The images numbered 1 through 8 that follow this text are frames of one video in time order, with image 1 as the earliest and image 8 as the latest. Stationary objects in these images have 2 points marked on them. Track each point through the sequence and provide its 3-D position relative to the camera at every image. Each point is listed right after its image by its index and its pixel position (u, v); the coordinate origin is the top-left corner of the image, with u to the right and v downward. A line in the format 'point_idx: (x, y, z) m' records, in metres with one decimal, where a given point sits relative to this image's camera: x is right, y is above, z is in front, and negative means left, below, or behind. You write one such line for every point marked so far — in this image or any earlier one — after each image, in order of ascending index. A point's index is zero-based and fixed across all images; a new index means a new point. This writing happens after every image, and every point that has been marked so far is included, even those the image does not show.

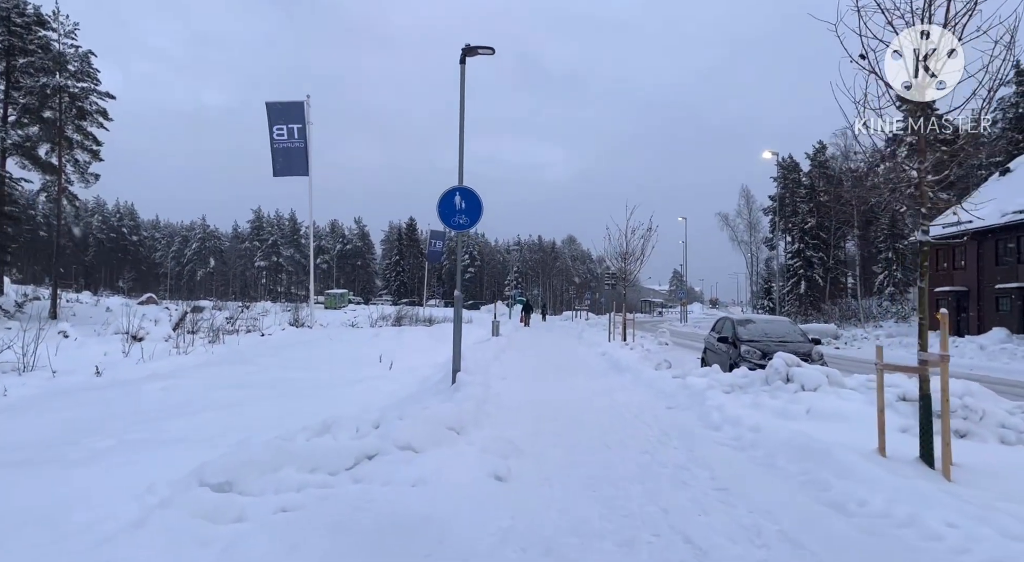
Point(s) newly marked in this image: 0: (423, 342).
0: (-2.4, -1.6, +18.9) m
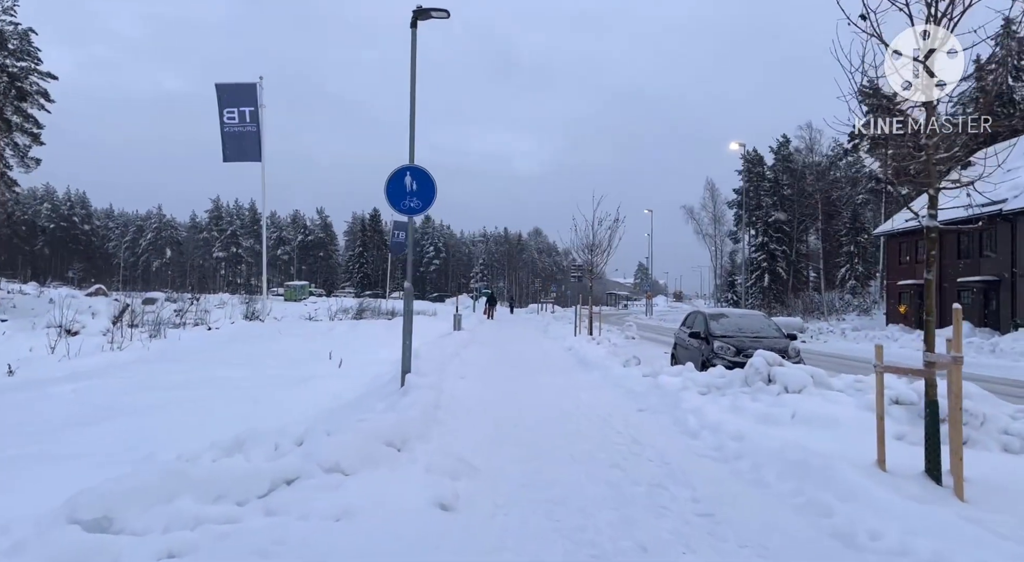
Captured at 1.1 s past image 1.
0: (-3.4, -1.4, +17.8) m
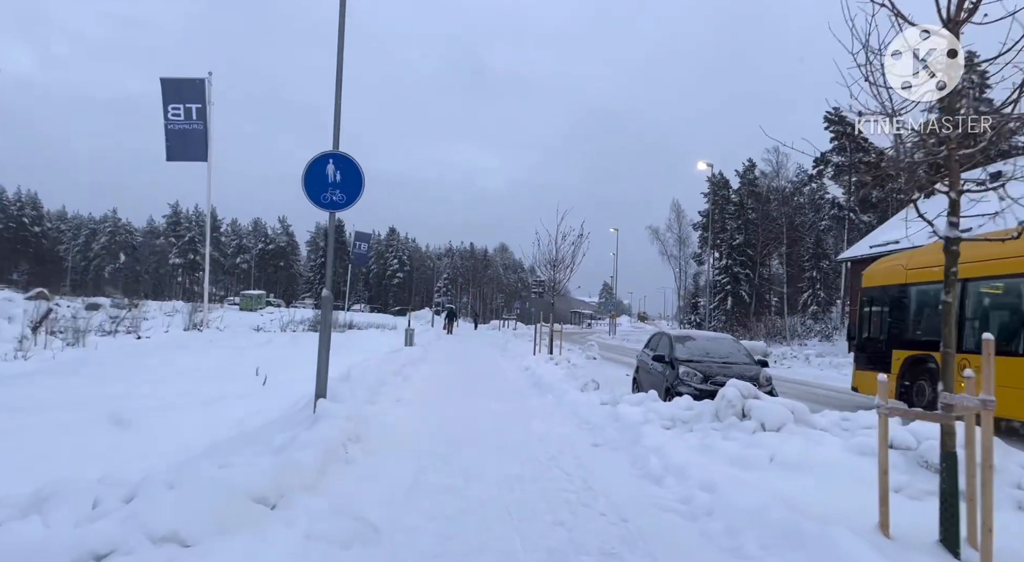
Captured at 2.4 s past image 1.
0: (-4.5, -1.6, +16.4) m
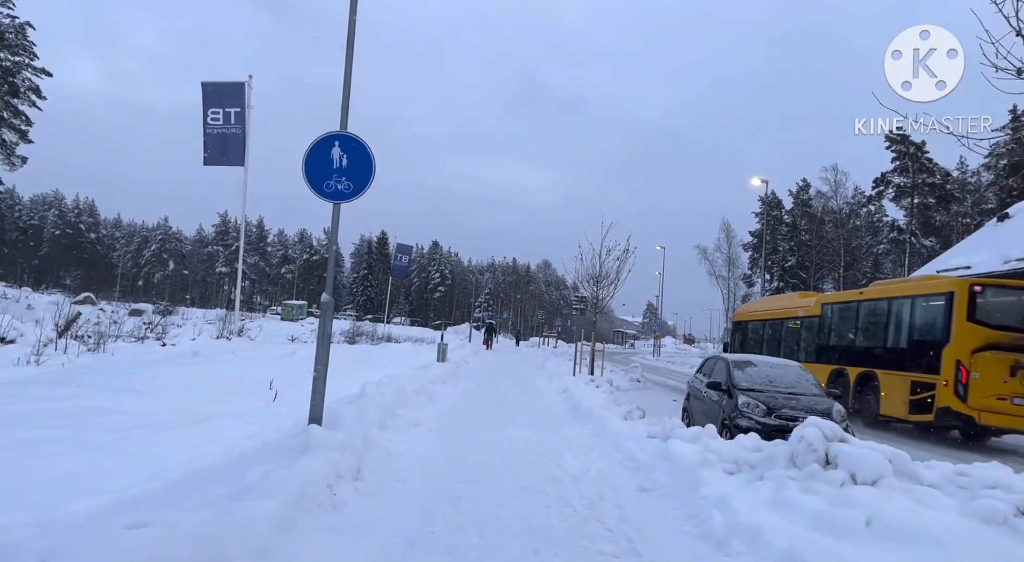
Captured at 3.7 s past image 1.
0: (-3.7, -1.8, +15.4) m
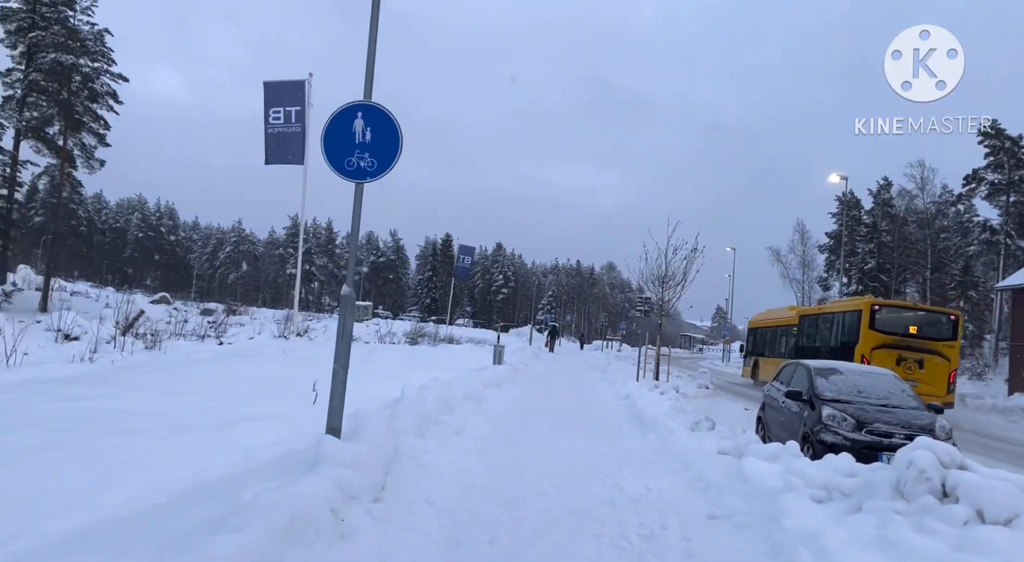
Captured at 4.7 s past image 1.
0: (-2.4, -1.8, +14.9) m
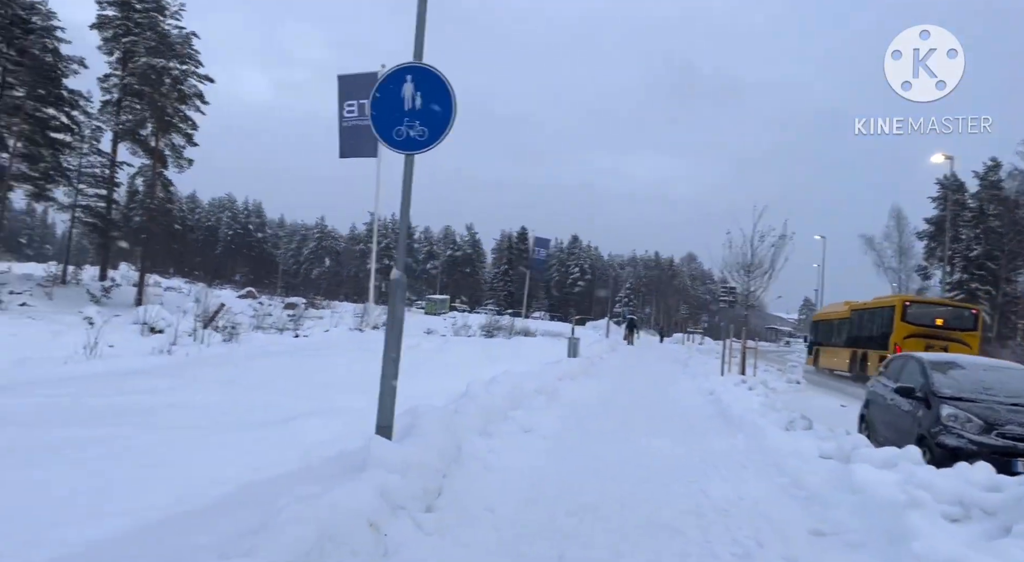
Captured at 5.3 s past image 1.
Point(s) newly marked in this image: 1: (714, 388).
0: (-0.8, -1.6, +14.5) m
1: (+4.4, -2.3, +14.8) m
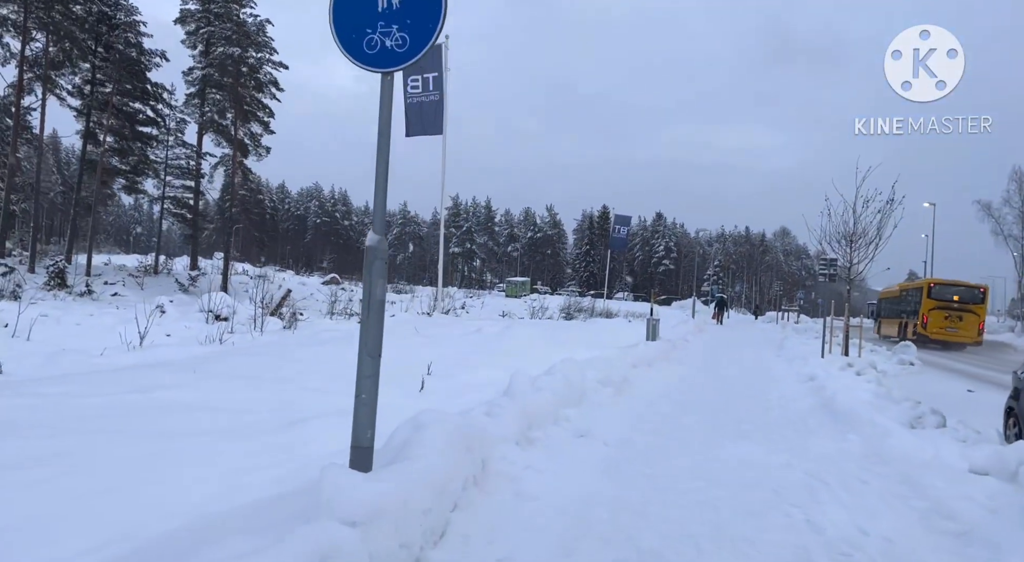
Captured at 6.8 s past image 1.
0: (+0.5, -1.1, +13.2) m
1: (+5.8, -1.8, +12.9) m
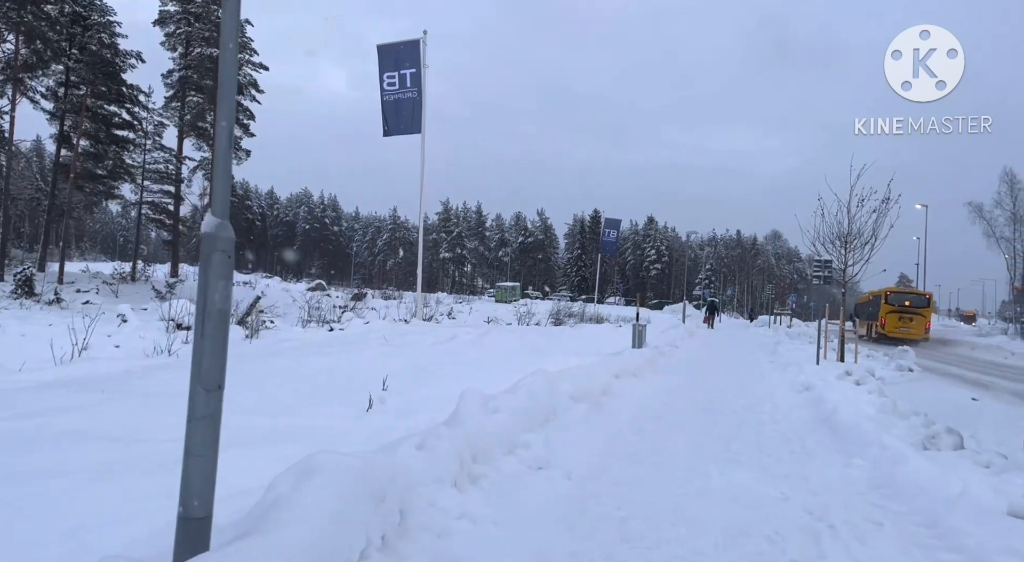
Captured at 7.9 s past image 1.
0: (+0.1, -1.2, +12.3) m
1: (+5.3, -1.8, +12.0) m
